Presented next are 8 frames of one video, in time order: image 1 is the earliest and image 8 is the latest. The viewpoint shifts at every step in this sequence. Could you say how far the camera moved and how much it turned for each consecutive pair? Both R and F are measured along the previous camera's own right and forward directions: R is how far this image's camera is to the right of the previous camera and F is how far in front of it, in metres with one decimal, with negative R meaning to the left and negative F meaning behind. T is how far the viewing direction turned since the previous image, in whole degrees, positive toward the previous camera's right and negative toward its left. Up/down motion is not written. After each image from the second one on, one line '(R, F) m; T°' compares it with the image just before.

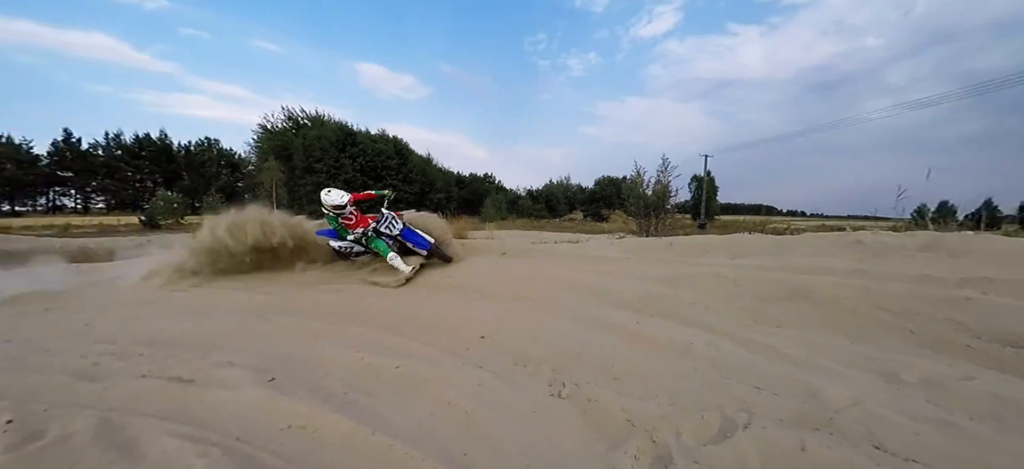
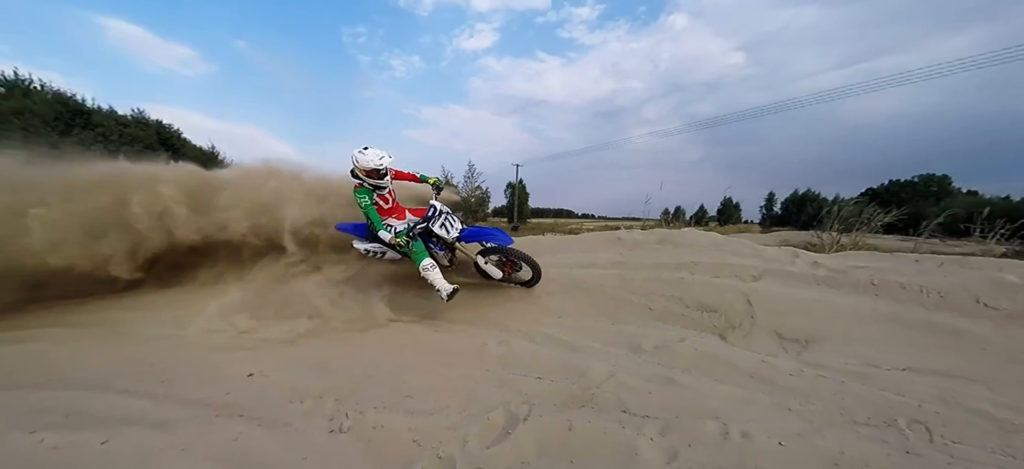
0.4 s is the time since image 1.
(+0.3, +0.1) m; +25°
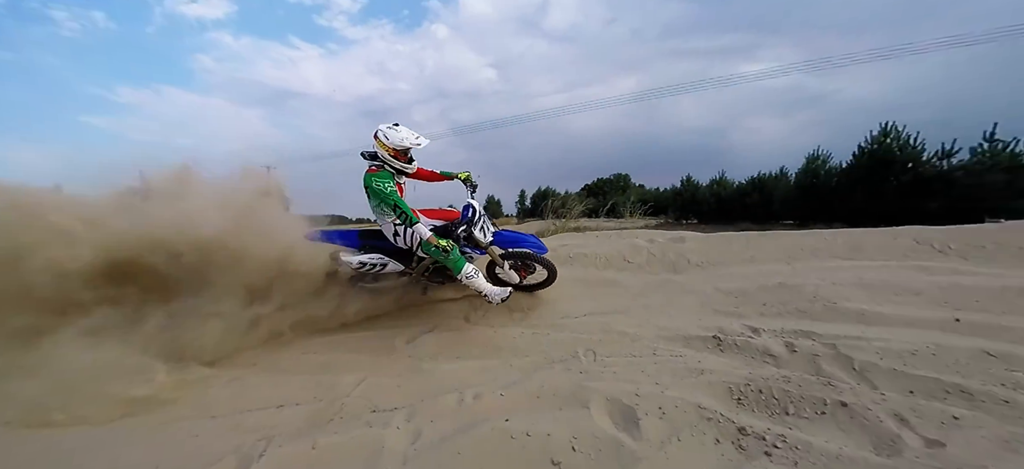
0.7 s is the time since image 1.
(+0.2, -0.2) m; +31°
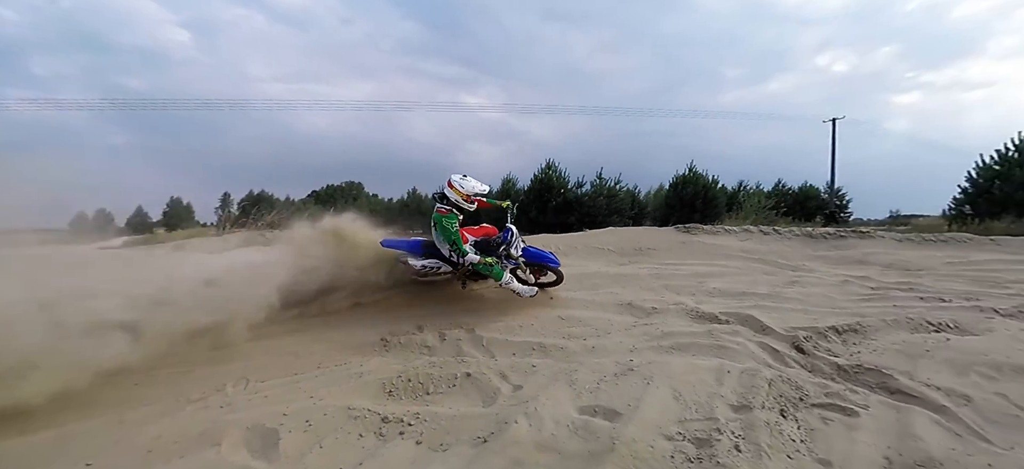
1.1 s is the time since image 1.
(+0.4, -0.3) m; +37°
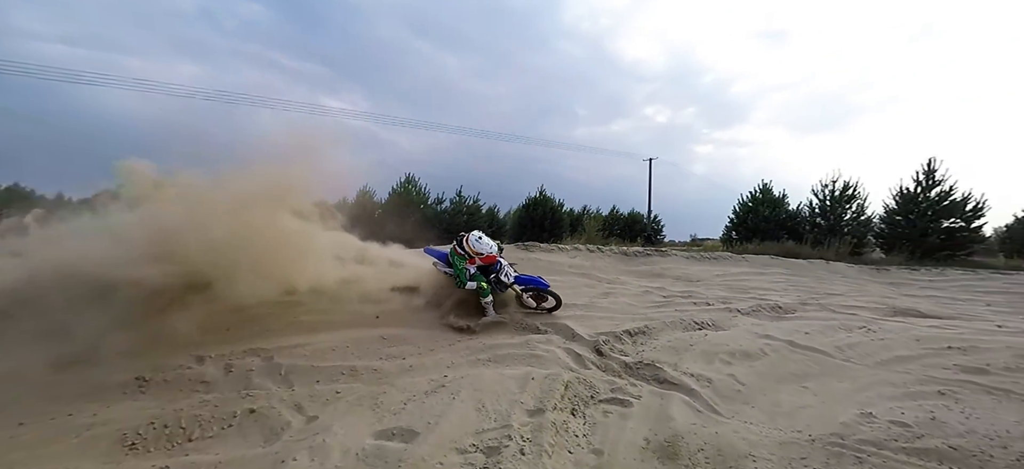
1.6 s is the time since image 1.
(+0.4, 0.0) m; +19°
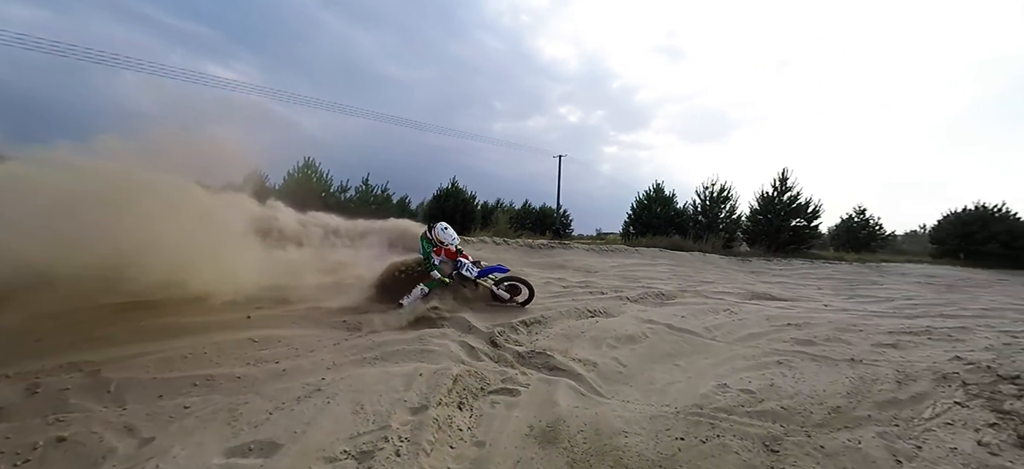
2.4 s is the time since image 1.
(+0.2, +0.1) m; +12°
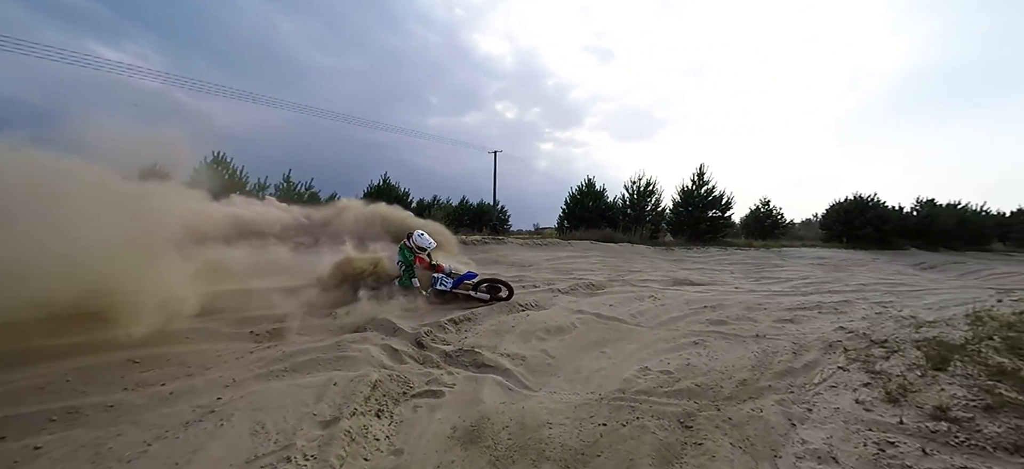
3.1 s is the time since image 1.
(+0.2, +0.1) m; +8°
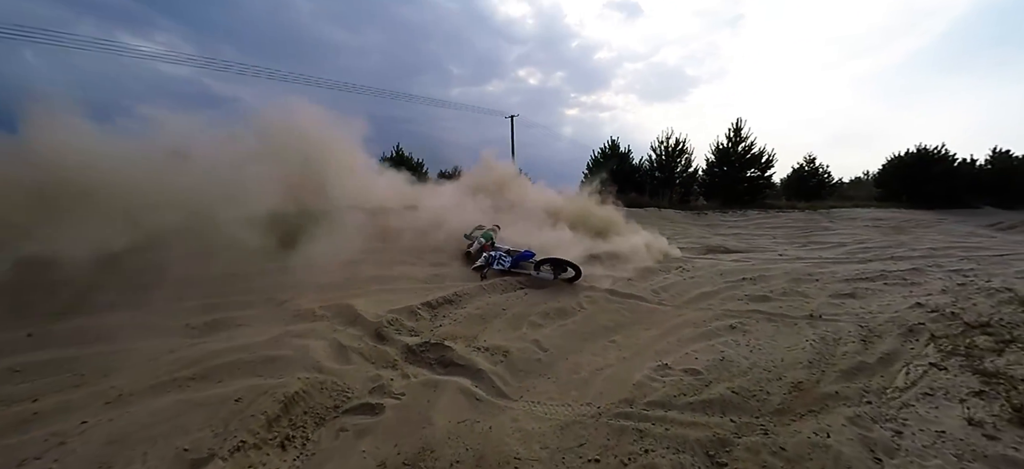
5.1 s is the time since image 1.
(+0.4, +1.0) m; -4°
